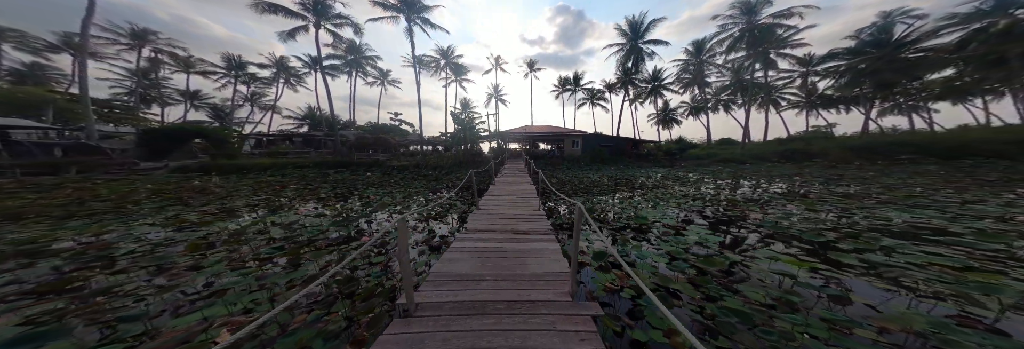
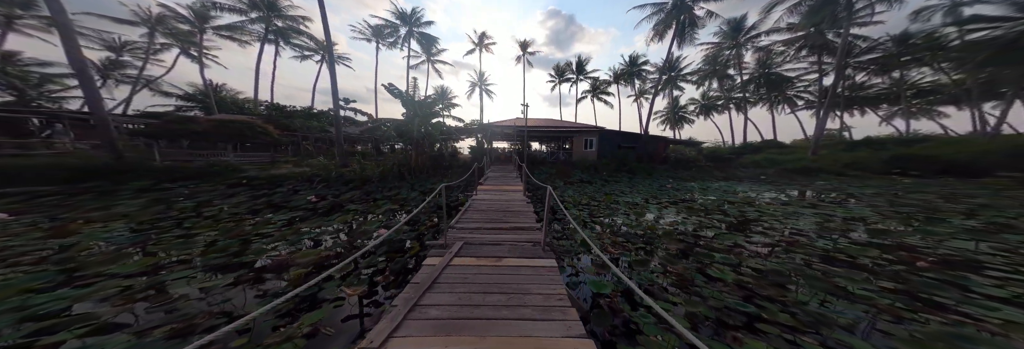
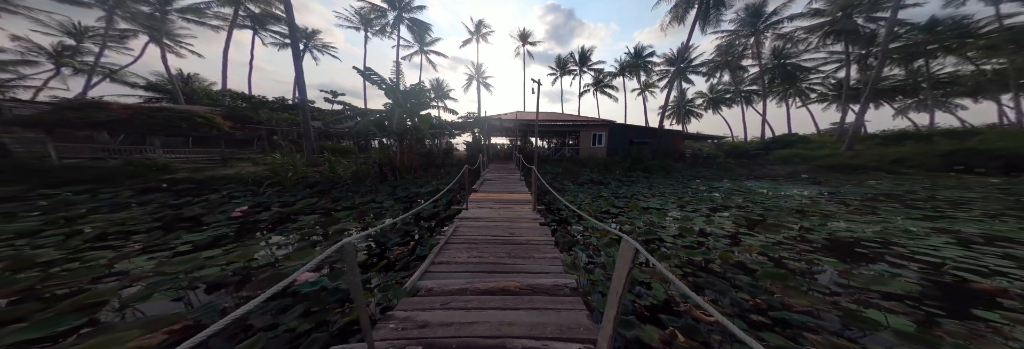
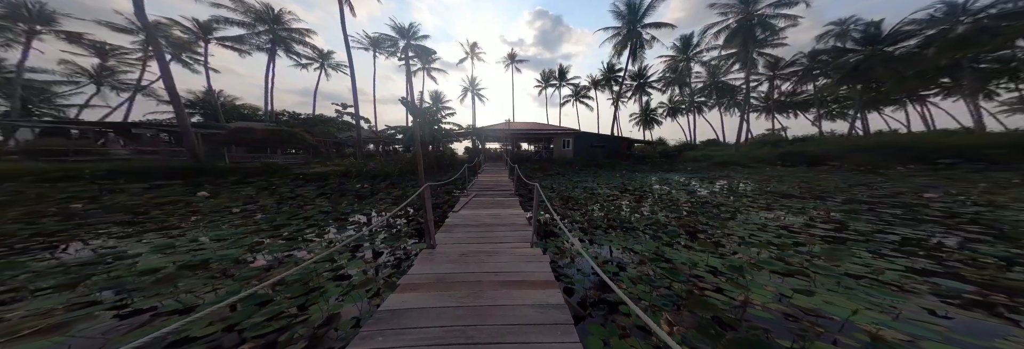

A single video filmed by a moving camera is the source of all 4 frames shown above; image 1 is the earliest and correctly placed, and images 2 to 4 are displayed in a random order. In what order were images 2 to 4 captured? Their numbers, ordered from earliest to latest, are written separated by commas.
4, 2, 3
